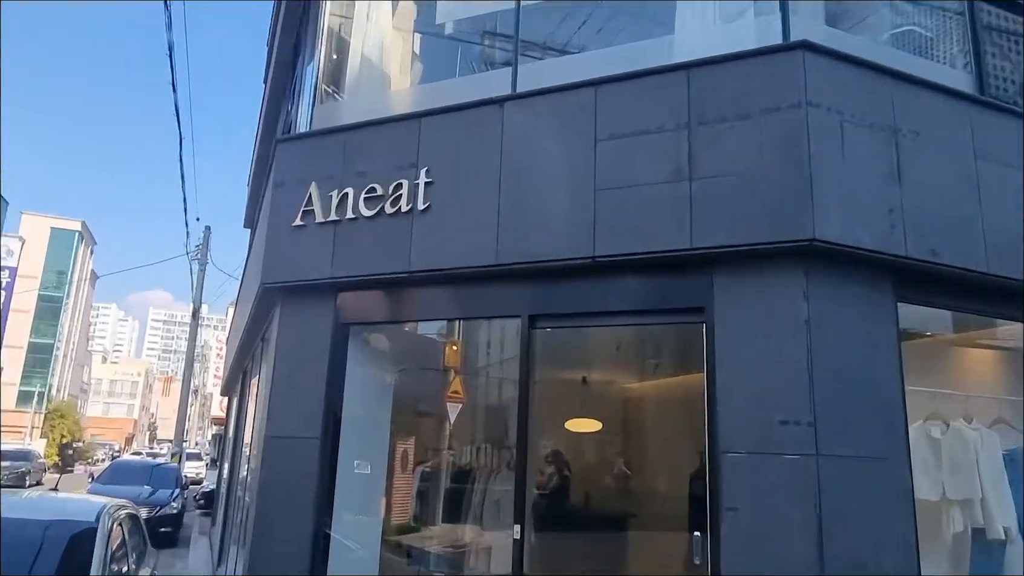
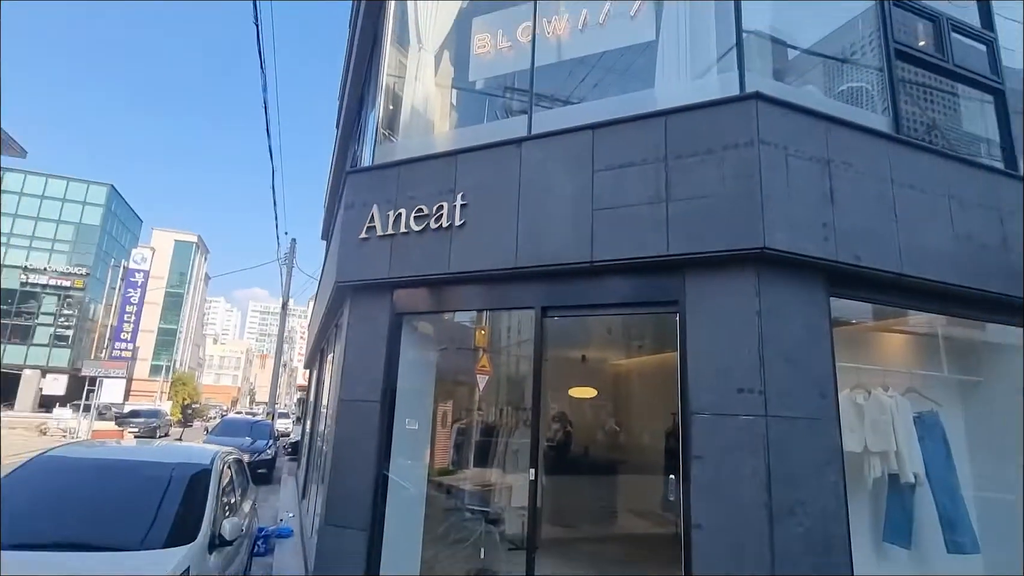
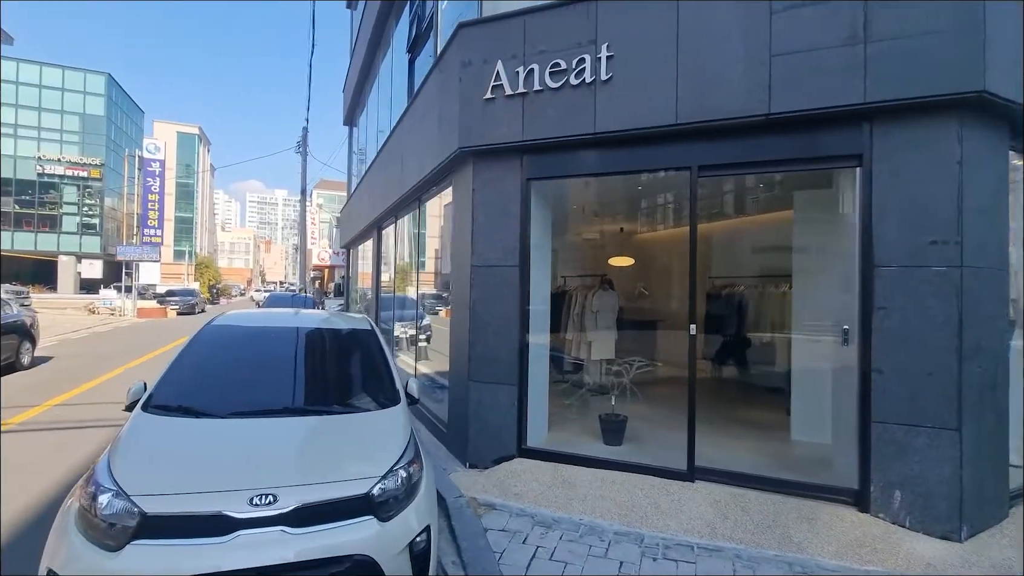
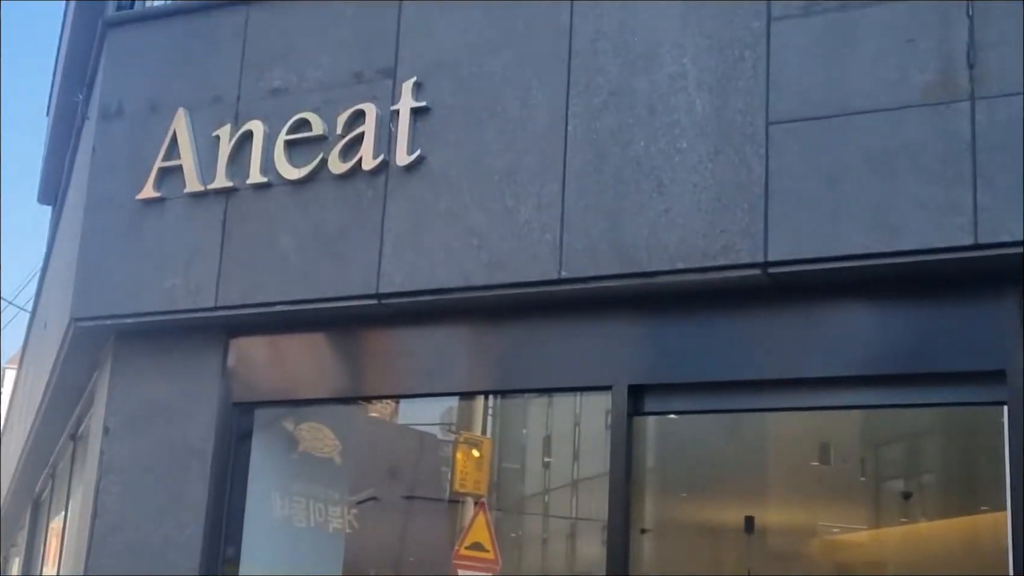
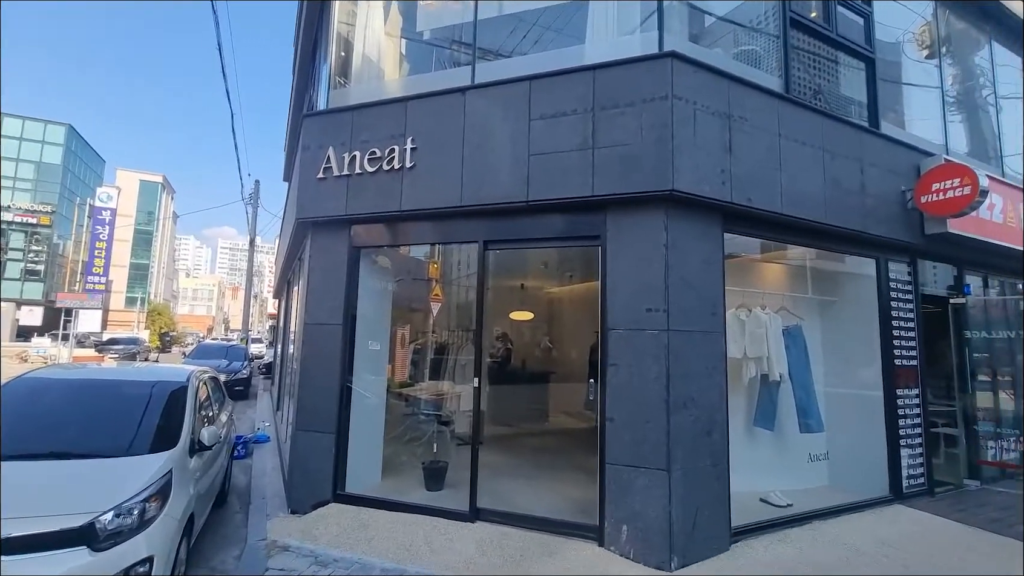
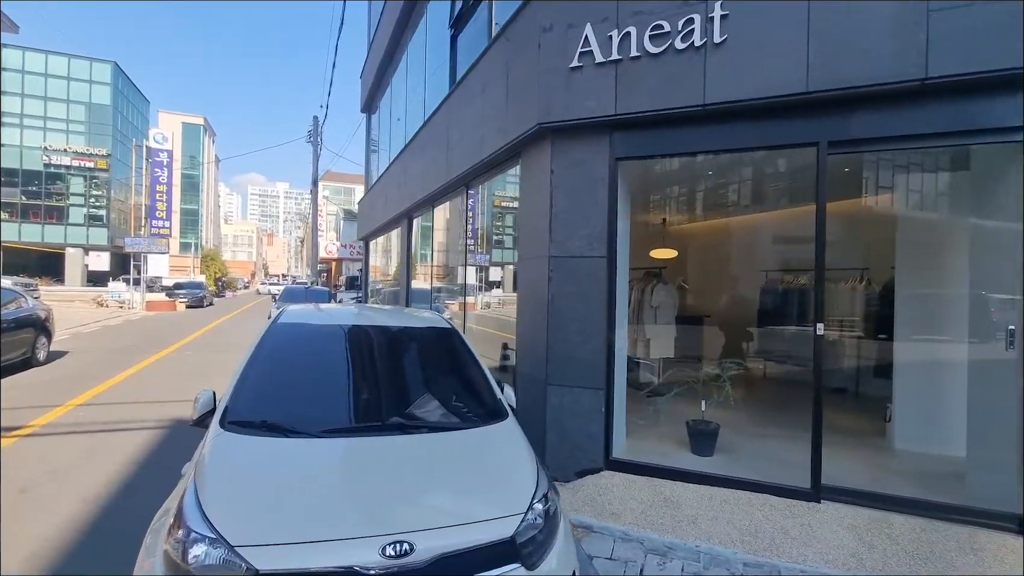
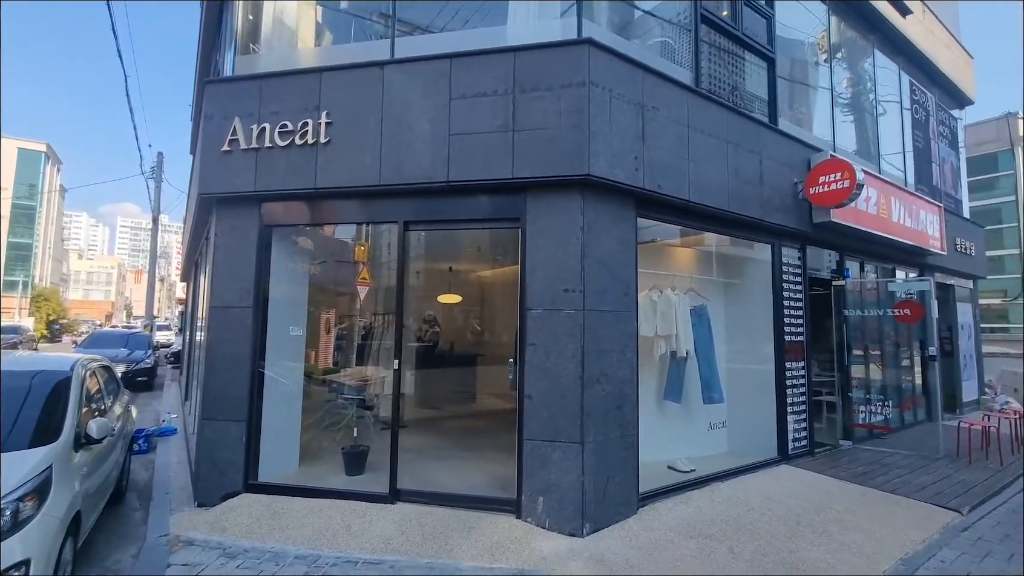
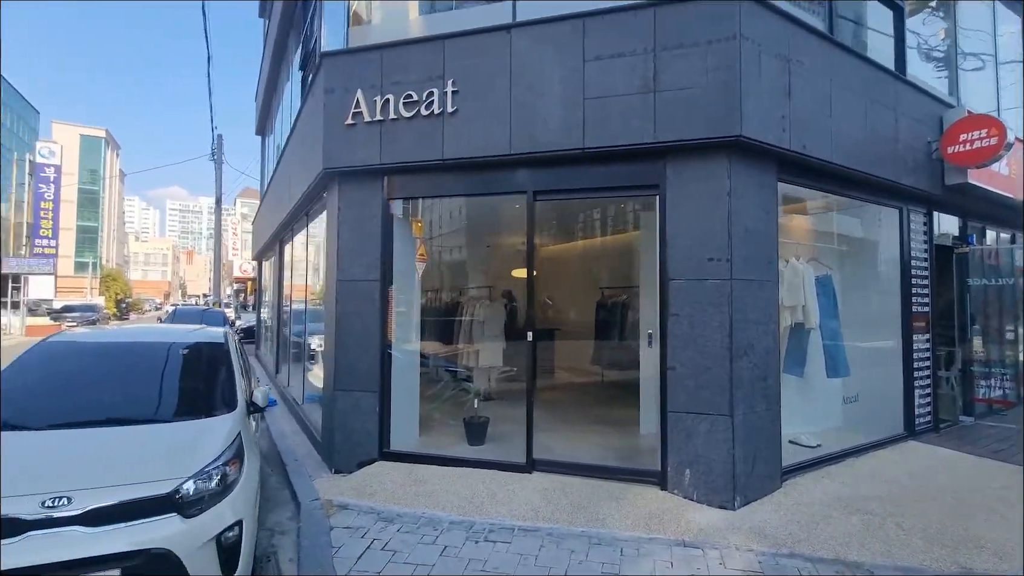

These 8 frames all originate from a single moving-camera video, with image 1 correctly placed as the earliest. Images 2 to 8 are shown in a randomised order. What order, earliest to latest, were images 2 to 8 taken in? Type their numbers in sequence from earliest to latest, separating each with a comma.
4, 2, 5, 7, 8, 3, 6
